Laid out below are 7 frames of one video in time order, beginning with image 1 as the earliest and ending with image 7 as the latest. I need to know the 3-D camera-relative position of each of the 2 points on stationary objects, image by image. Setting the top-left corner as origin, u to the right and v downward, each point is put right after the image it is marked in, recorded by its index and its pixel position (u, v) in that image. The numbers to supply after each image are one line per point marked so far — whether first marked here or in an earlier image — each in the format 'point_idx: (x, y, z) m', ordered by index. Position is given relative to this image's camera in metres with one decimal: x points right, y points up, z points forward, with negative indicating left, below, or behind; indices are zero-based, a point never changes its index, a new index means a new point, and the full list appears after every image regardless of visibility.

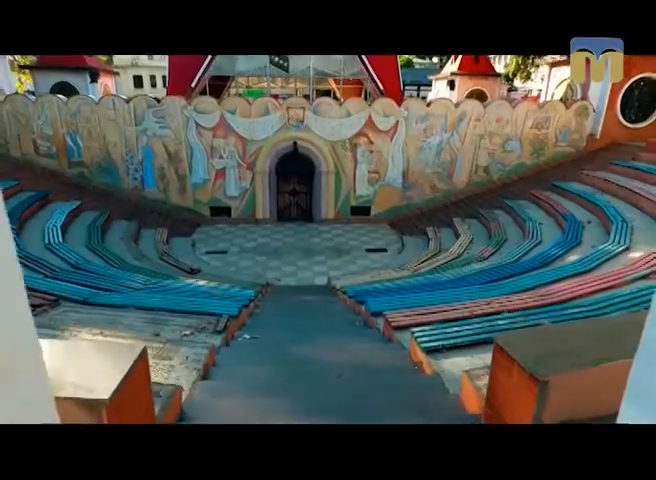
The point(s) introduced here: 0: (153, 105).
0: (-3.4, +2.6, +7.7) m
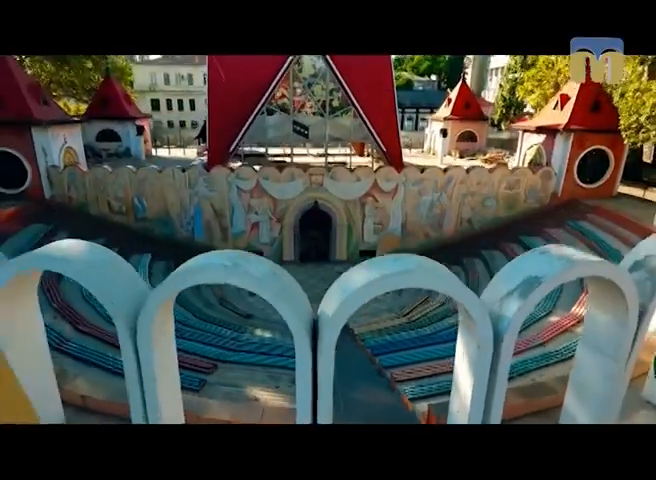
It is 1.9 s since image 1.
0: (-3.1, +1.6, +9.7) m
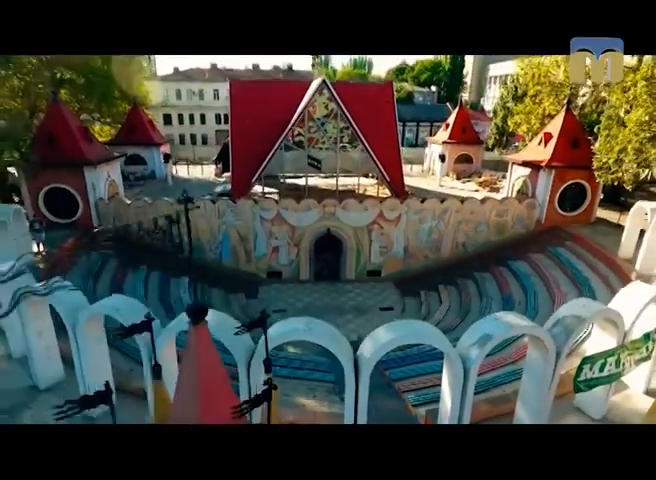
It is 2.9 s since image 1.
0: (-2.8, +1.0, +11.2) m
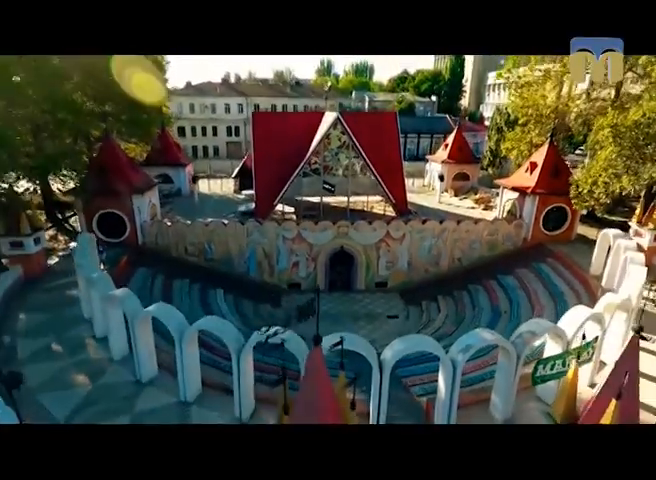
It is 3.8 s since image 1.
0: (-2.3, +0.4, +12.9) m
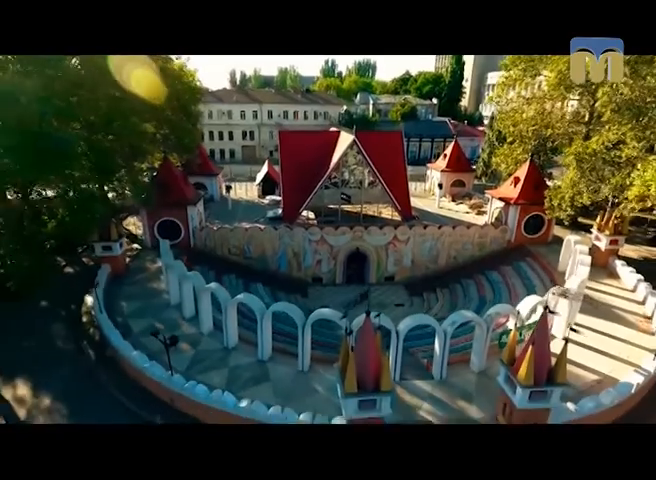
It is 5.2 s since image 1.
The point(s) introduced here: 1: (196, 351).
0: (-1.6, +0.4, +15.6) m
1: (-3.0, -2.5, +9.1) m
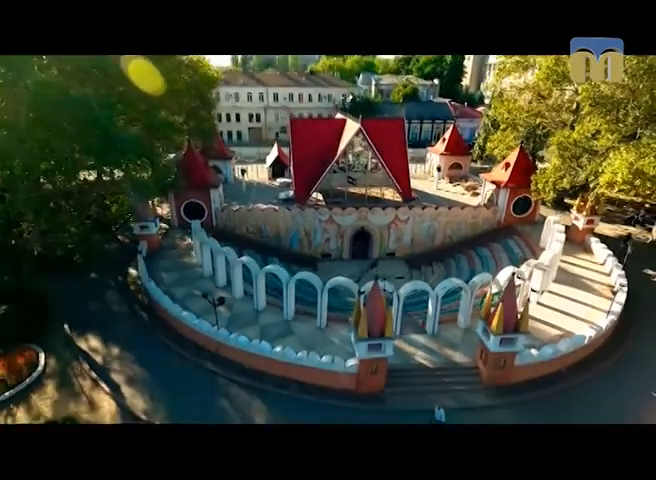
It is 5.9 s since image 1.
0: (-1.2, +1.2, +17.4) m
1: (-2.7, -2.0, +11.0) m
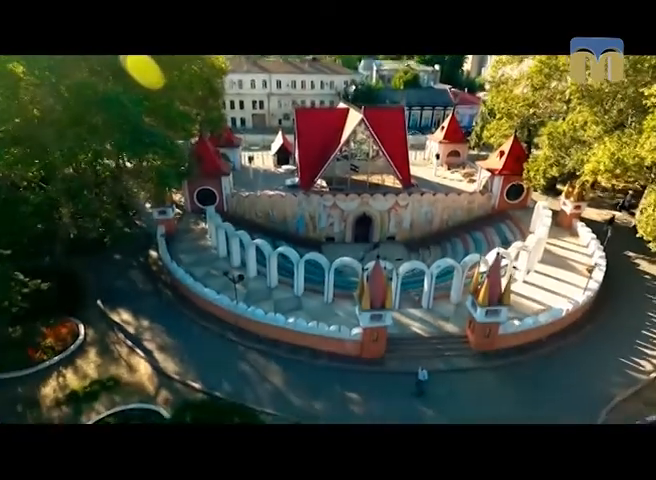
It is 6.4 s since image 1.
0: (-1.0, +2.0, +18.4) m
1: (-2.5, -1.5, +12.2) m
